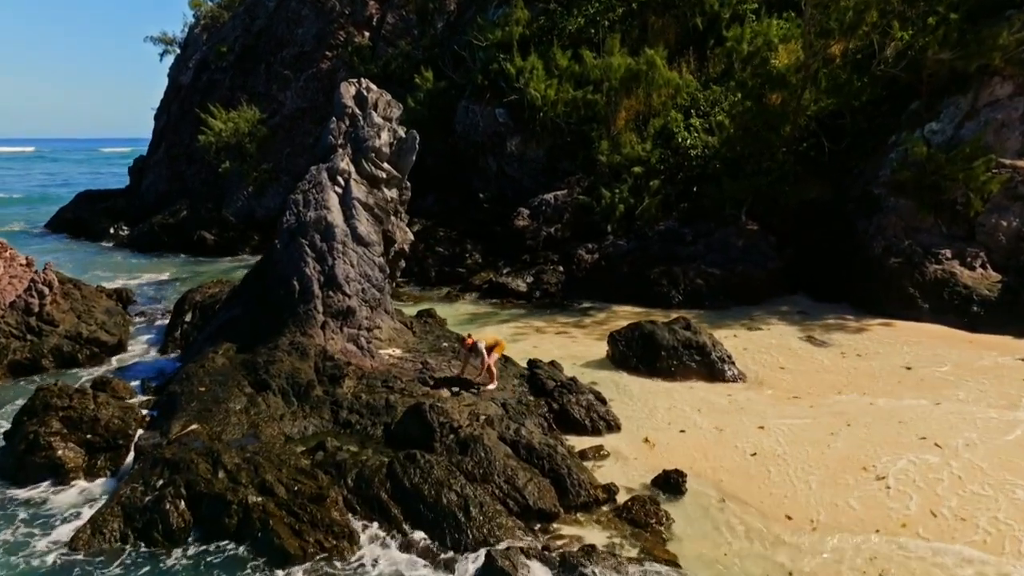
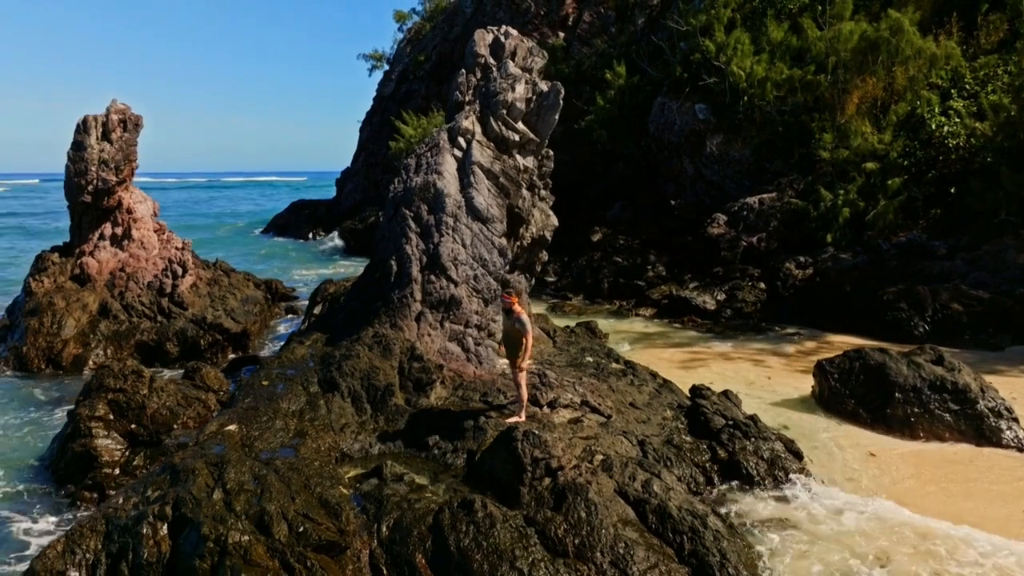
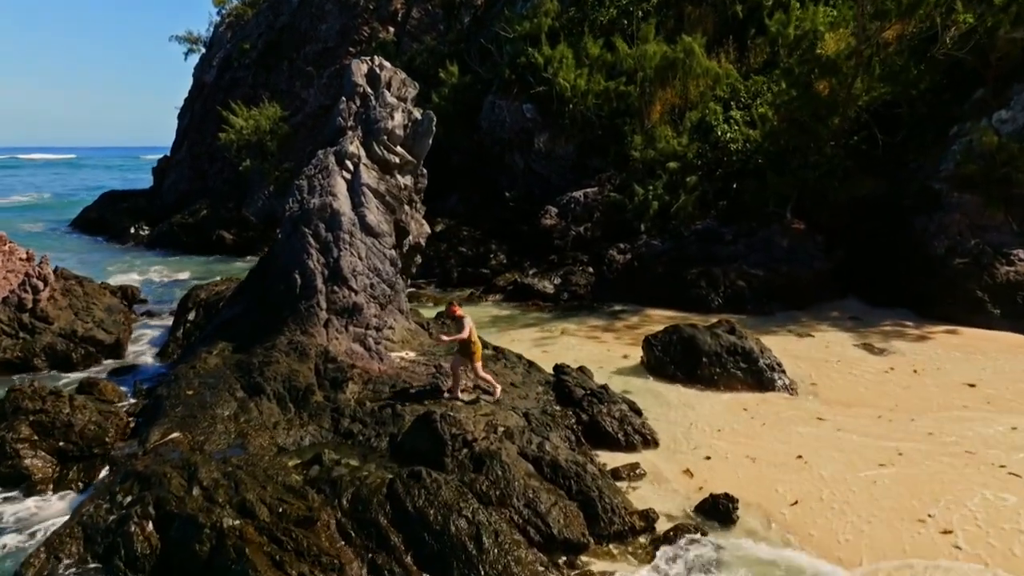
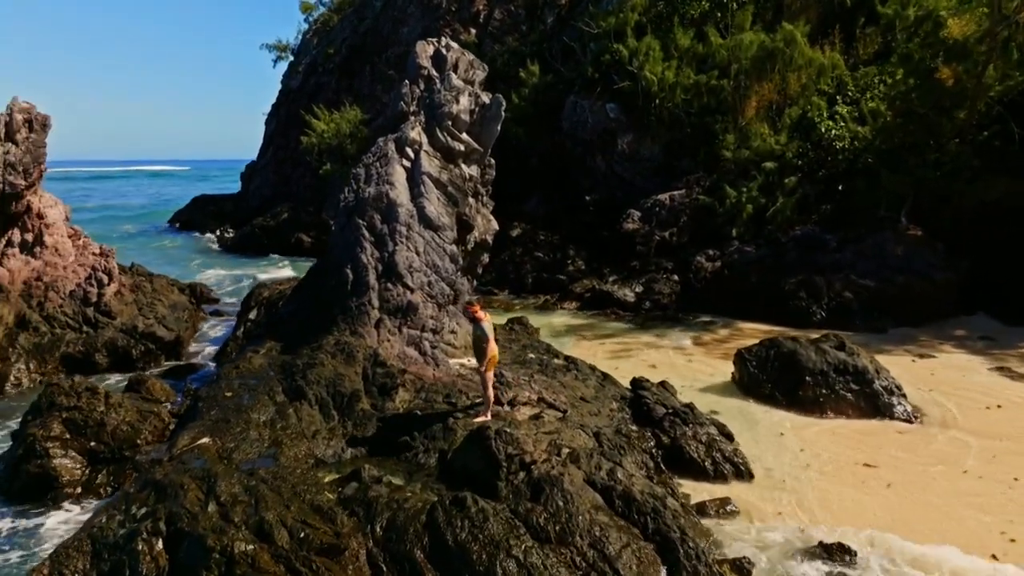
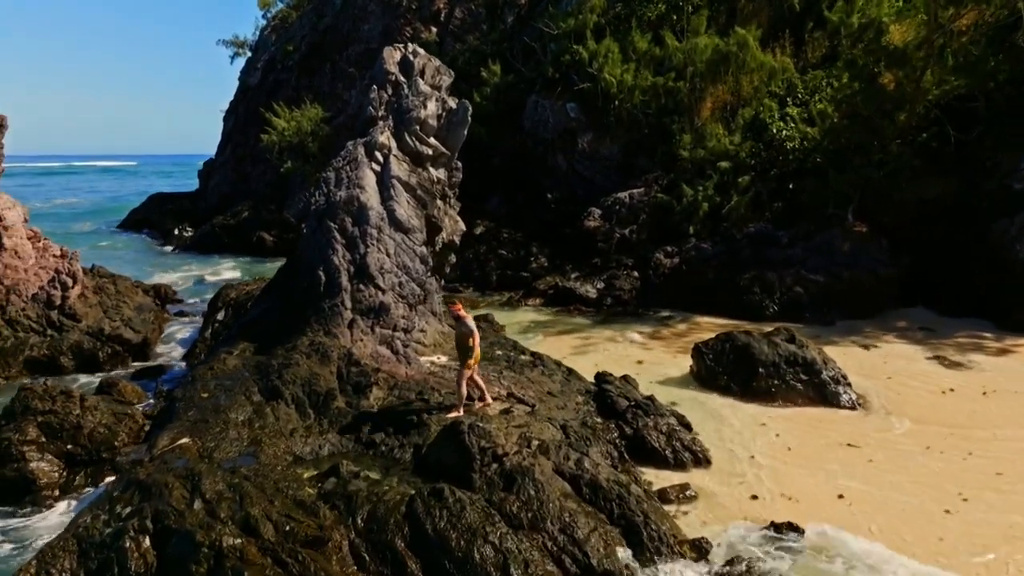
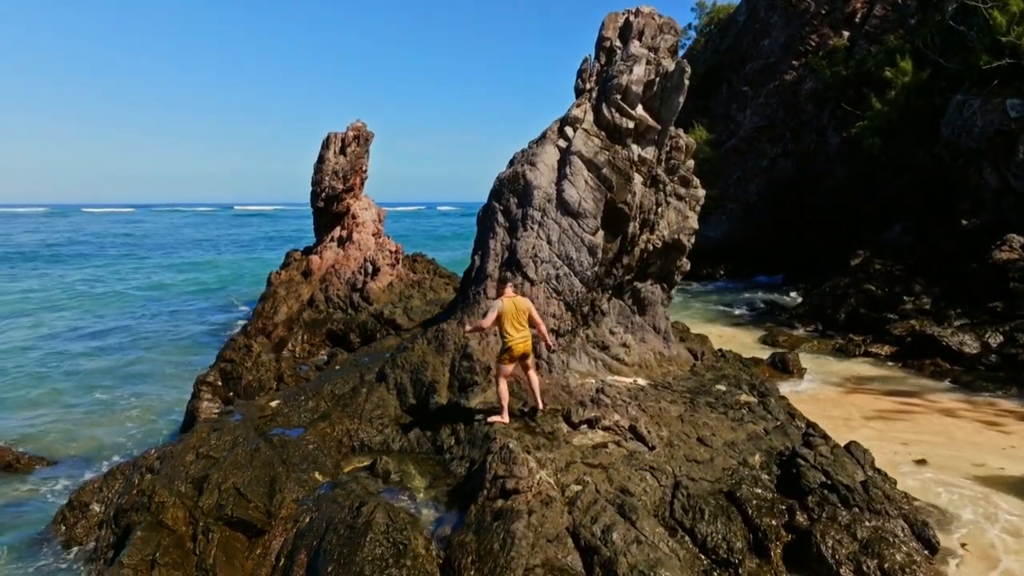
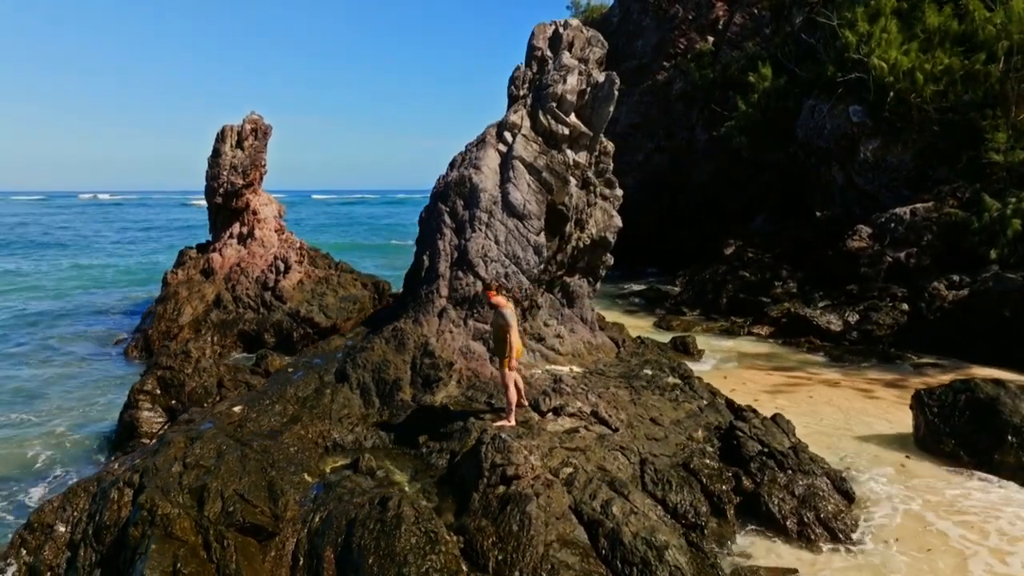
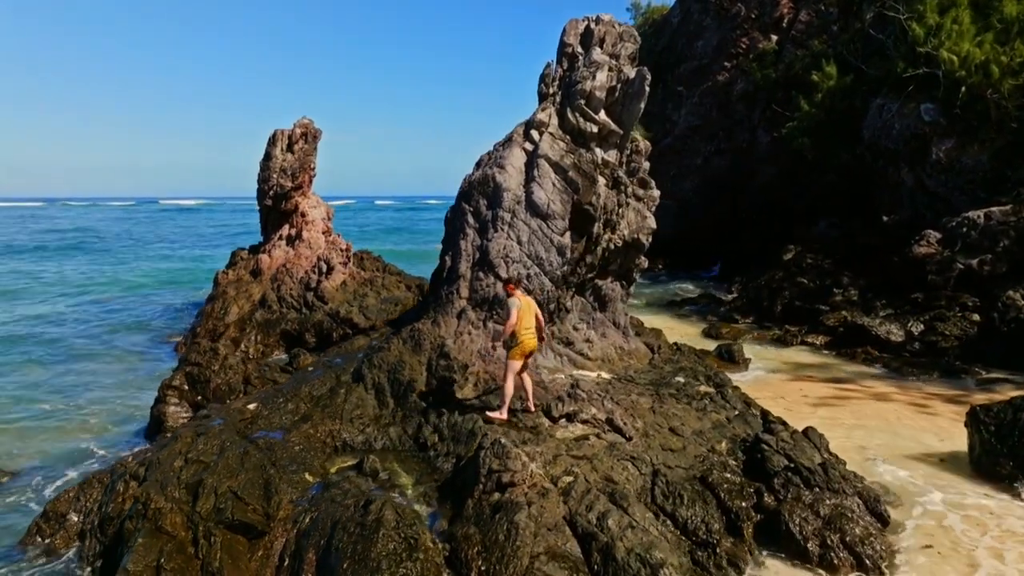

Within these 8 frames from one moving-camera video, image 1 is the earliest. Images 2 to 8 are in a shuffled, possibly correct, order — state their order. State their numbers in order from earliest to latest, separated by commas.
3, 5, 4, 2, 7, 8, 6
